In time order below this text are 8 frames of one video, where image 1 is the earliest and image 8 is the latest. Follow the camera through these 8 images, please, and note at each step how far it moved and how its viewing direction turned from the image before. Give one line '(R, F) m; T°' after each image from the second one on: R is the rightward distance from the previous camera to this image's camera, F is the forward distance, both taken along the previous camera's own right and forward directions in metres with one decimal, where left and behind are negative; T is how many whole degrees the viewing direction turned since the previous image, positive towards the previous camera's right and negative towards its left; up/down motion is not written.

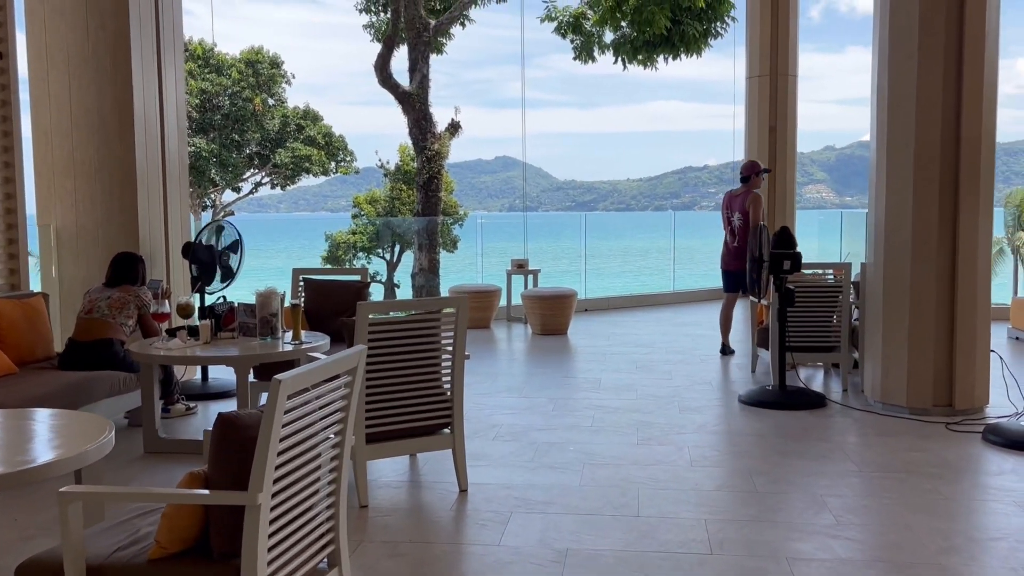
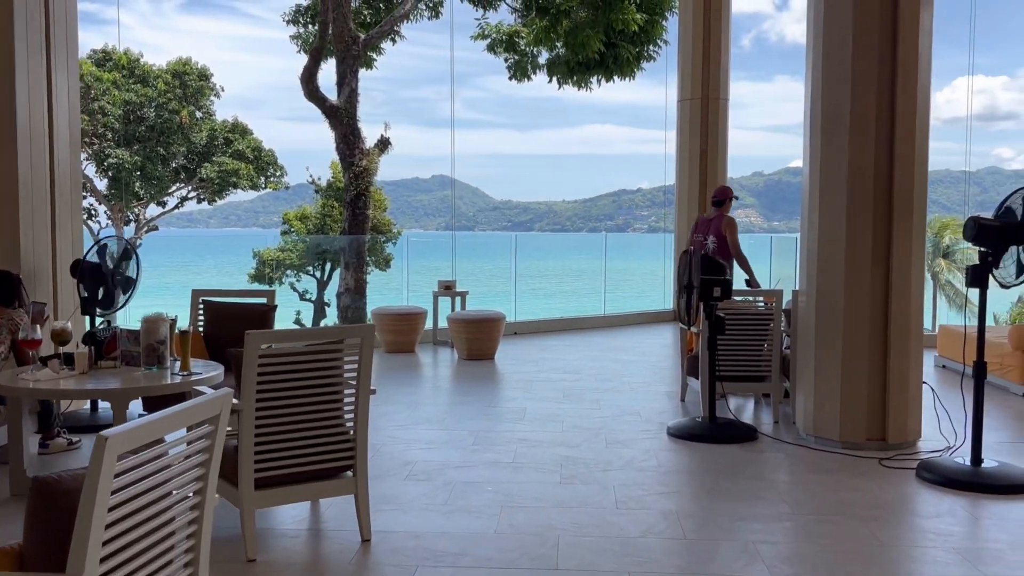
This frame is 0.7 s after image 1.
(+0.1, +0.3) m; +4°
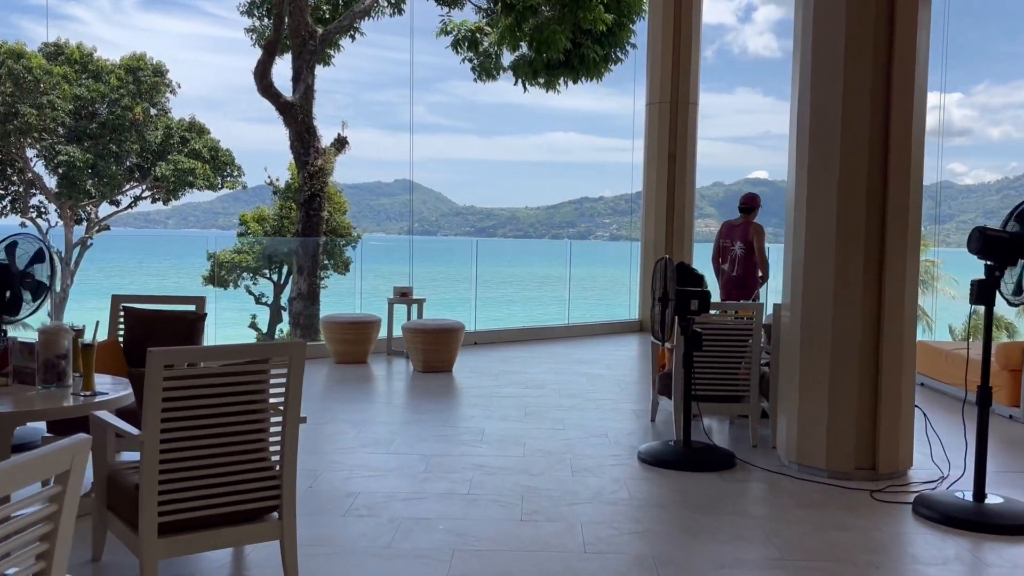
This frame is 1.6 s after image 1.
(0.0, +0.4) m; +2°
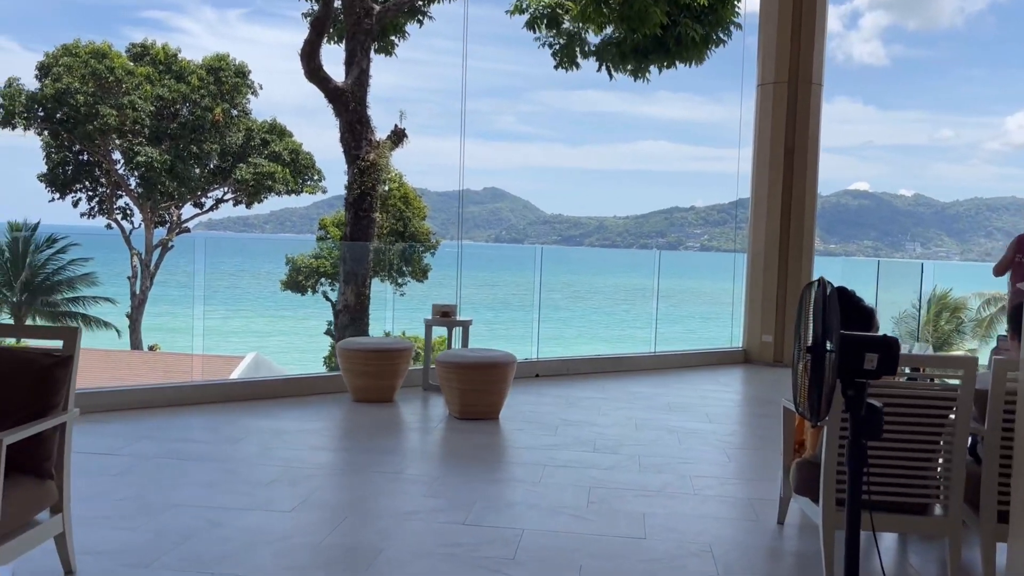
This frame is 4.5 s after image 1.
(+0.1, +1.7) m; -6°
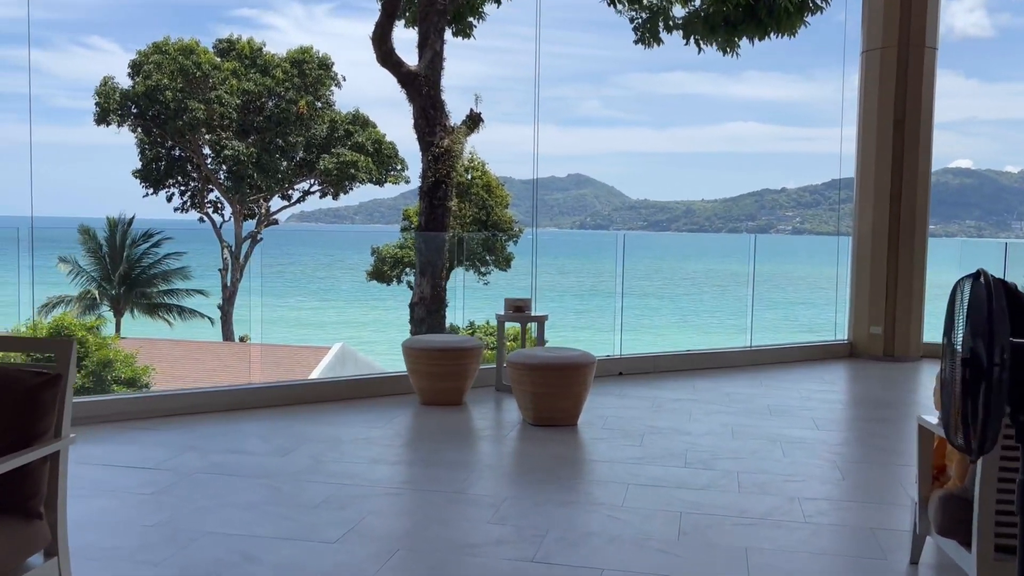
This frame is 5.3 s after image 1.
(0.0, +0.5) m; -6°
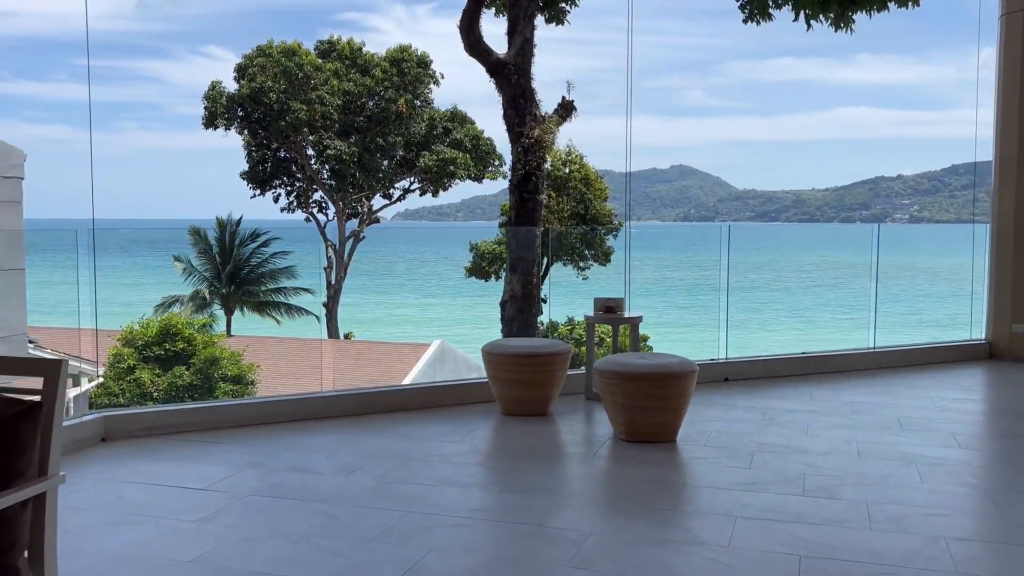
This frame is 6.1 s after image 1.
(+0.1, +0.5) m; -7°
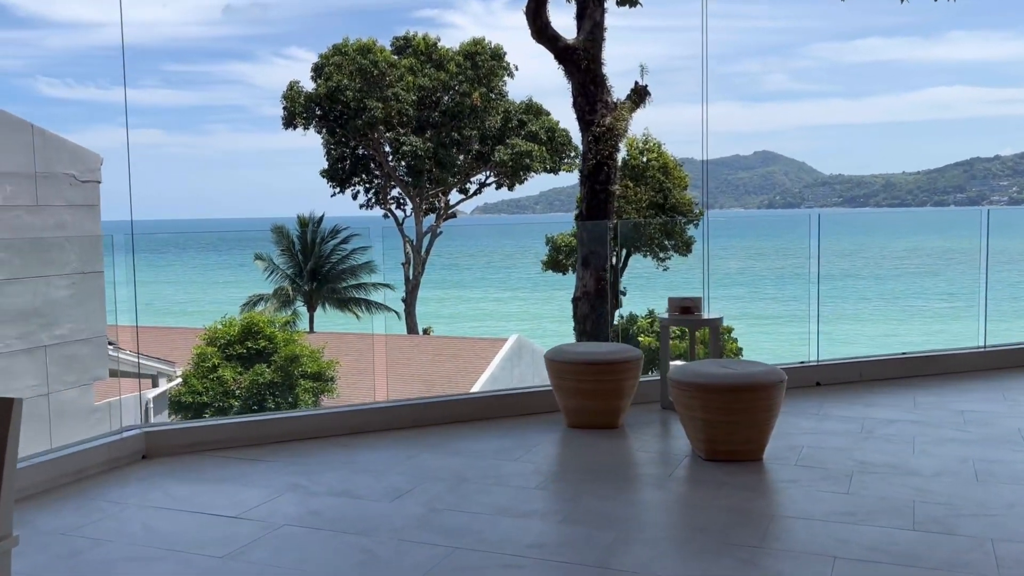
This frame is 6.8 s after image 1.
(+0.1, +0.4) m; -5°
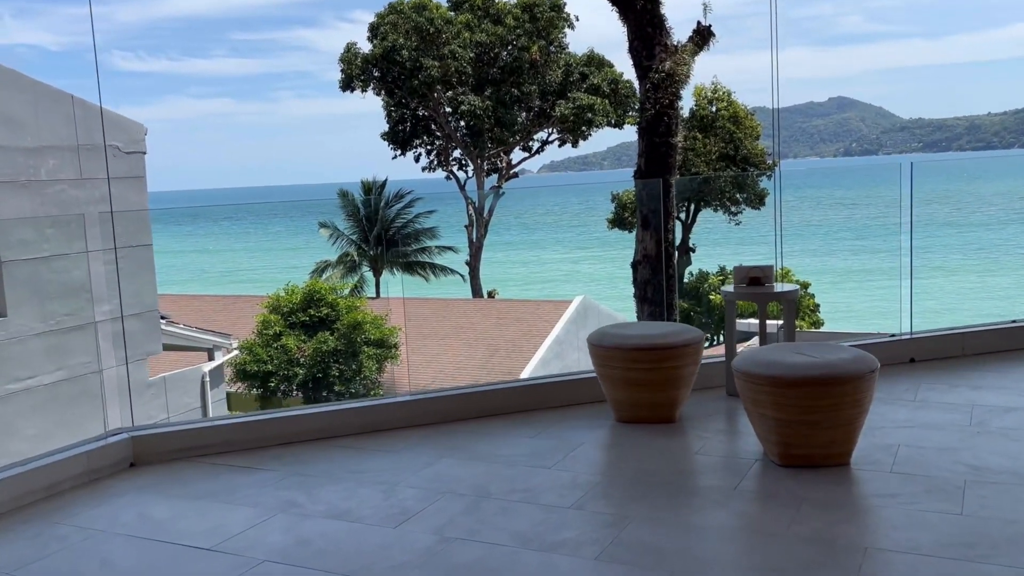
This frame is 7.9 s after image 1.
(+0.1, +0.6) m; -5°
